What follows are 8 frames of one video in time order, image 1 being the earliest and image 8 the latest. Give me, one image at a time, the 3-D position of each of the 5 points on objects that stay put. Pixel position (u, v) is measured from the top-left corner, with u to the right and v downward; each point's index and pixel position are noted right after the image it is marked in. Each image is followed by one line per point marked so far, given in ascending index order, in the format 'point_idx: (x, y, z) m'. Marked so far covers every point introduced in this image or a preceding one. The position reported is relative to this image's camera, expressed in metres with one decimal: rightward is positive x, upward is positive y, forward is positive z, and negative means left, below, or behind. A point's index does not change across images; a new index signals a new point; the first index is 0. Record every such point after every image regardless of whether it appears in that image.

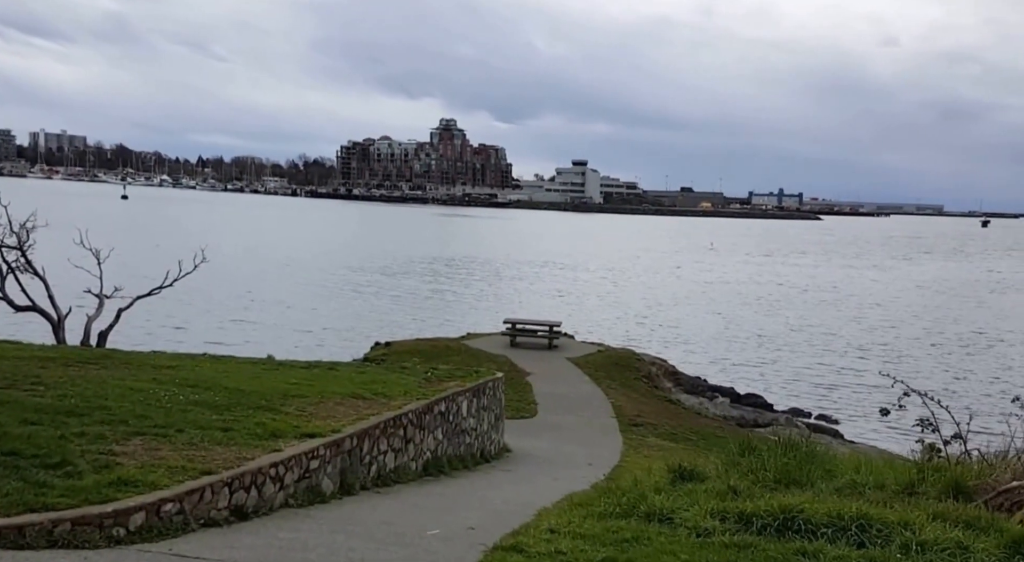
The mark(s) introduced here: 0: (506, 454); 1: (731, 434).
0: (-0.1, -2.1, +12.8) m
1: (+3.7, -2.6, +18.2) m
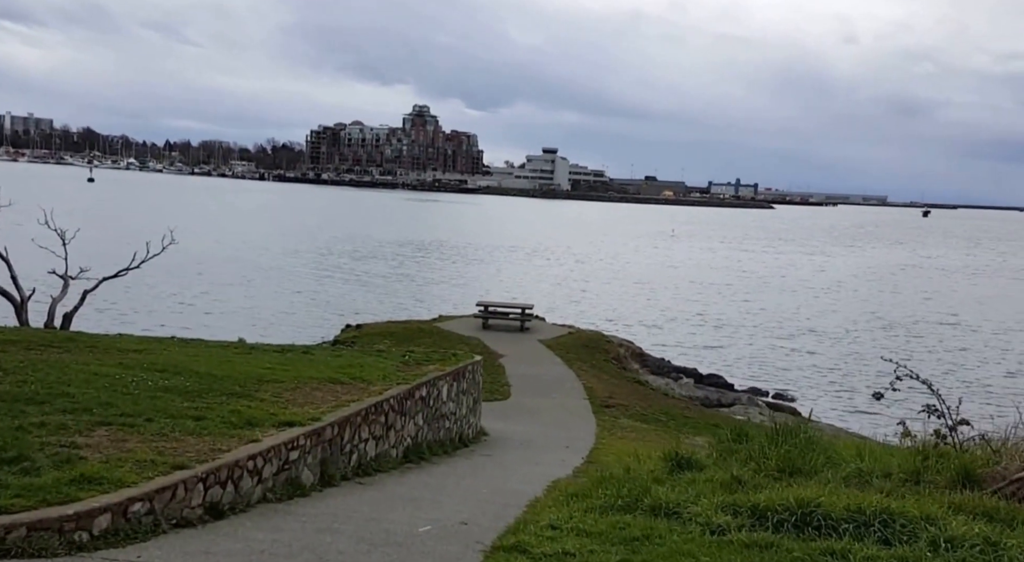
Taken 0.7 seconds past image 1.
0: (-0.3, -1.9, +12.5) m
1: (+3.2, -2.4, +18.0) m
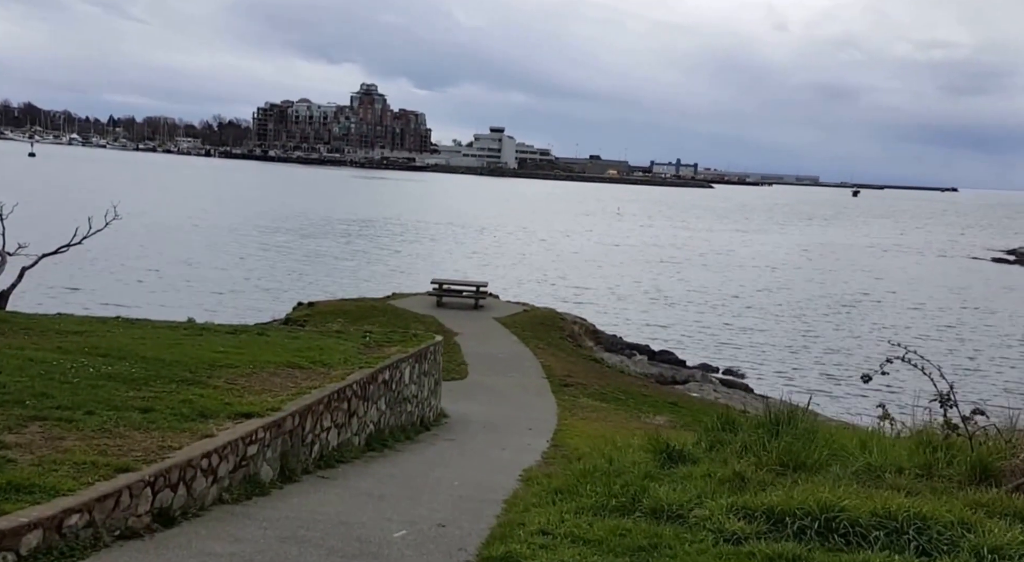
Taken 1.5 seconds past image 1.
0: (-0.8, -1.7, +12.1) m
1: (+2.5, -2.0, +17.7) m
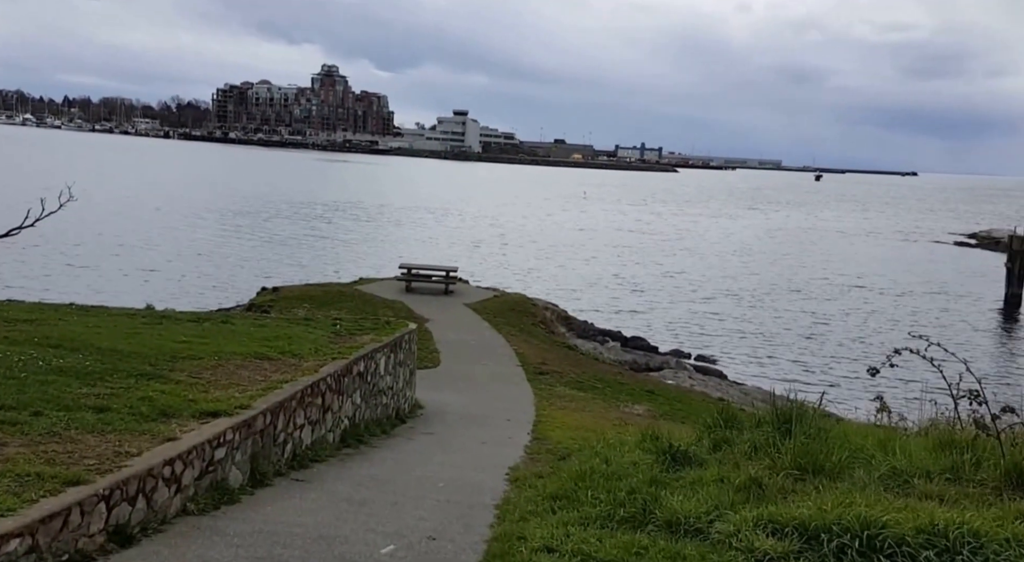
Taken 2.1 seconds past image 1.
0: (-1.0, -1.5, +11.6) m
1: (+2.1, -1.7, +17.4) m
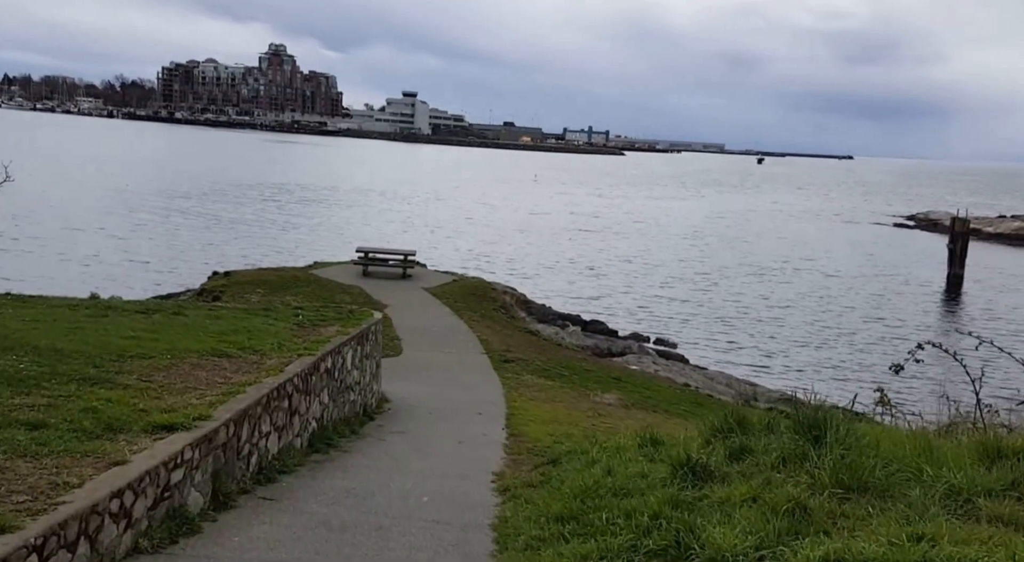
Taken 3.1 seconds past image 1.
0: (-1.4, -1.3, +11.0) m
1: (+1.5, -1.5, +16.9) m
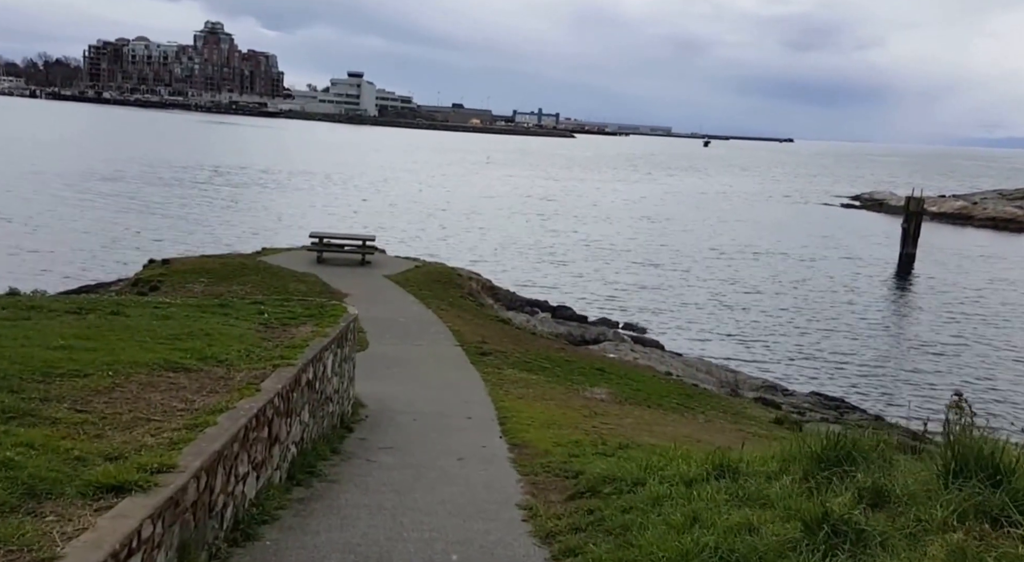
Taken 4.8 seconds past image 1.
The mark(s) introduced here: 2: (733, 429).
0: (-1.4, -1.2, +9.8) m
1: (+1.1, -1.2, +15.8) m
2: (+2.7, -1.9, +12.6) m
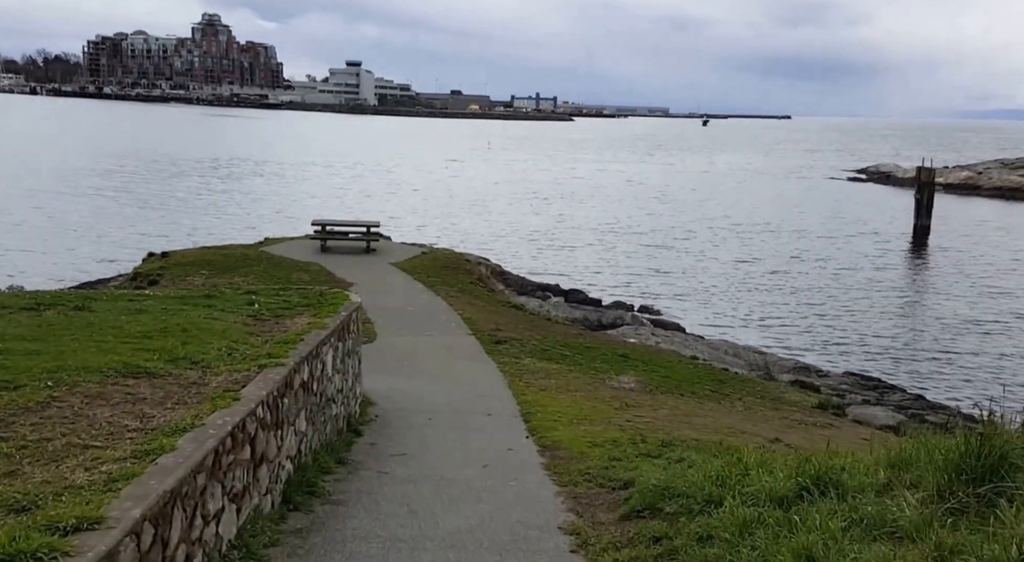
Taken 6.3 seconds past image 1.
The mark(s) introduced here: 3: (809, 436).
0: (-1.2, -1.1, +8.8) m
1: (+1.3, -0.9, +14.8) m
2: (+3.0, -1.6, +11.6) m
3: (+3.1, -1.7, +10.9) m
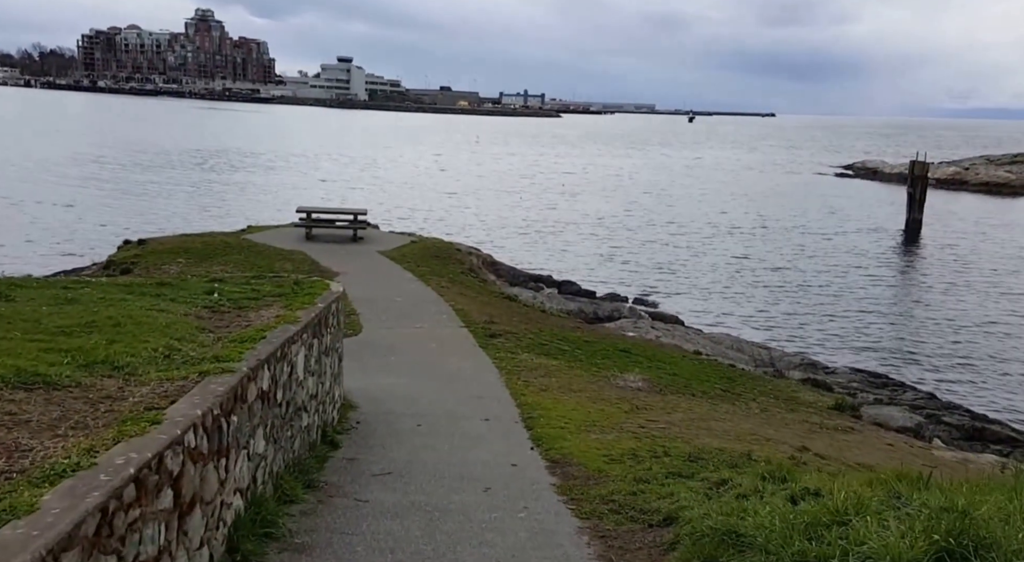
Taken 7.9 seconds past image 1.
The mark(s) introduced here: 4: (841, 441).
0: (-1.2, -1.0, +7.8) m
1: (+1.3, -0.8, +13.8) m
2: (+2.9, -1.5, +10.7) m
3: (+3.1, -1.6, +10.0) m
4: (+3.3, -1.6, +10.2) m
